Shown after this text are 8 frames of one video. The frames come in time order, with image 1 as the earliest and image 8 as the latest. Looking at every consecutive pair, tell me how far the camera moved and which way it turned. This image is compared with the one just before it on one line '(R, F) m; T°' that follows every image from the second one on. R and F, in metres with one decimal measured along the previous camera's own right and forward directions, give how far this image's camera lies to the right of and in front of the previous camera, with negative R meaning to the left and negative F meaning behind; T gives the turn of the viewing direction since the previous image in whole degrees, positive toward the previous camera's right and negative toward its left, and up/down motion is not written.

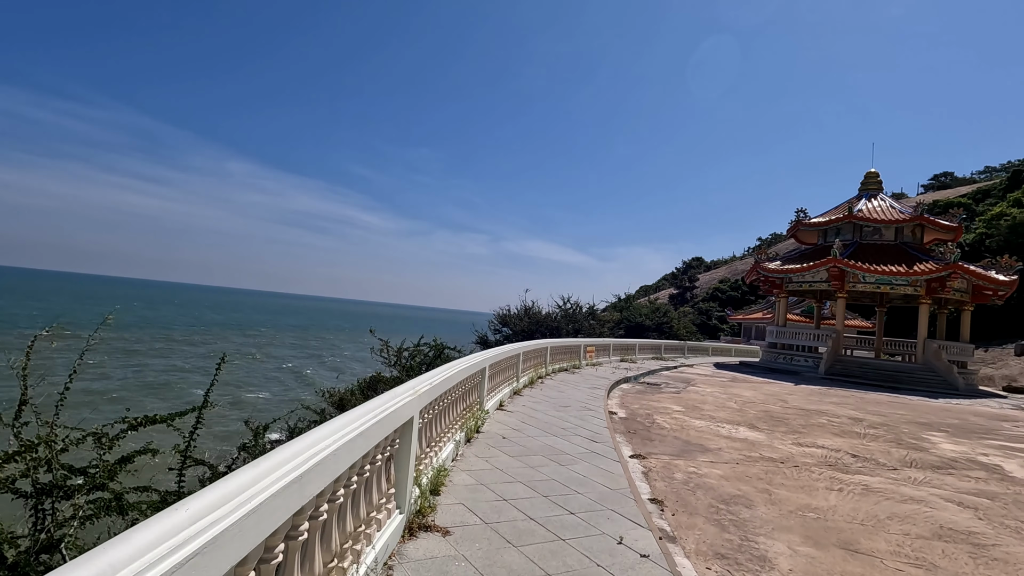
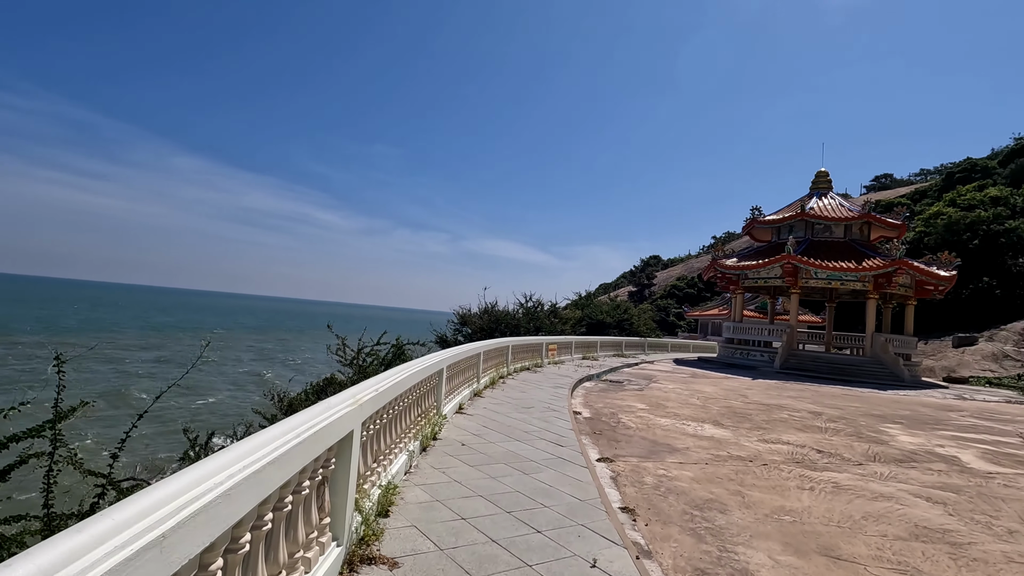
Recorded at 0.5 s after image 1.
(0.0, +0.4) m; +4°
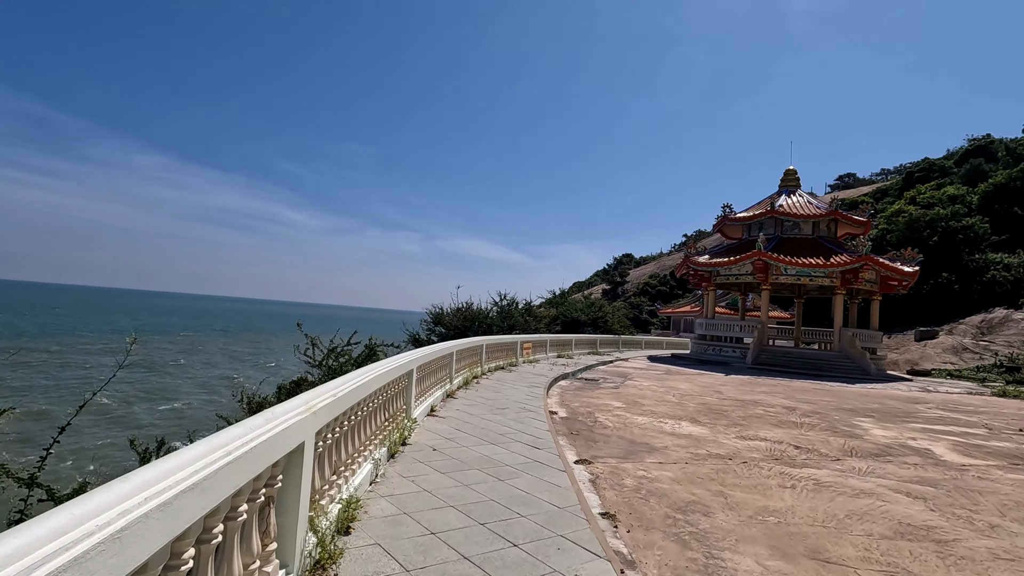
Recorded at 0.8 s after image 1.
(0.0, +0.3) m; +3°
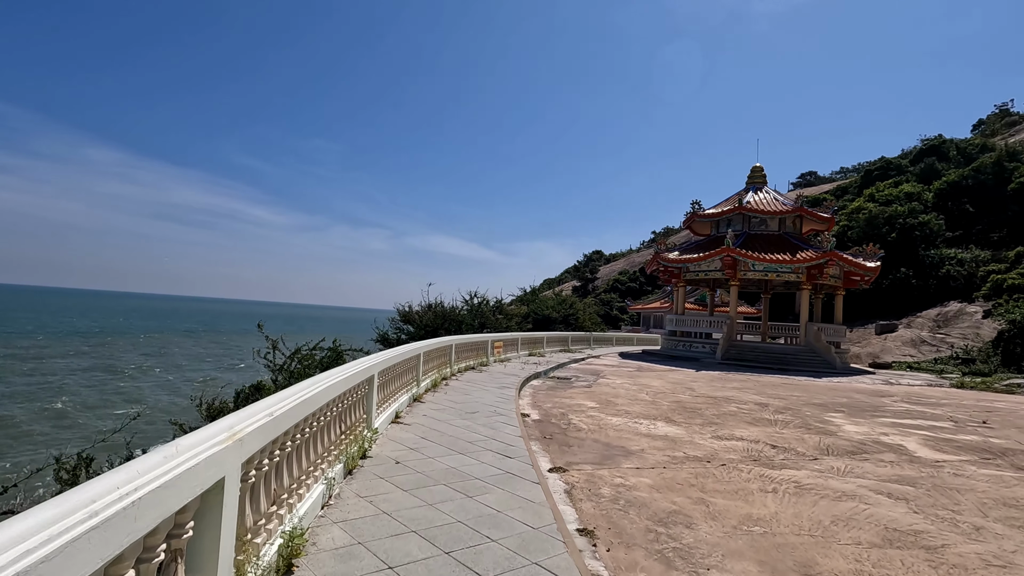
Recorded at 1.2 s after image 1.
(0.0, +0.3) m; +3°
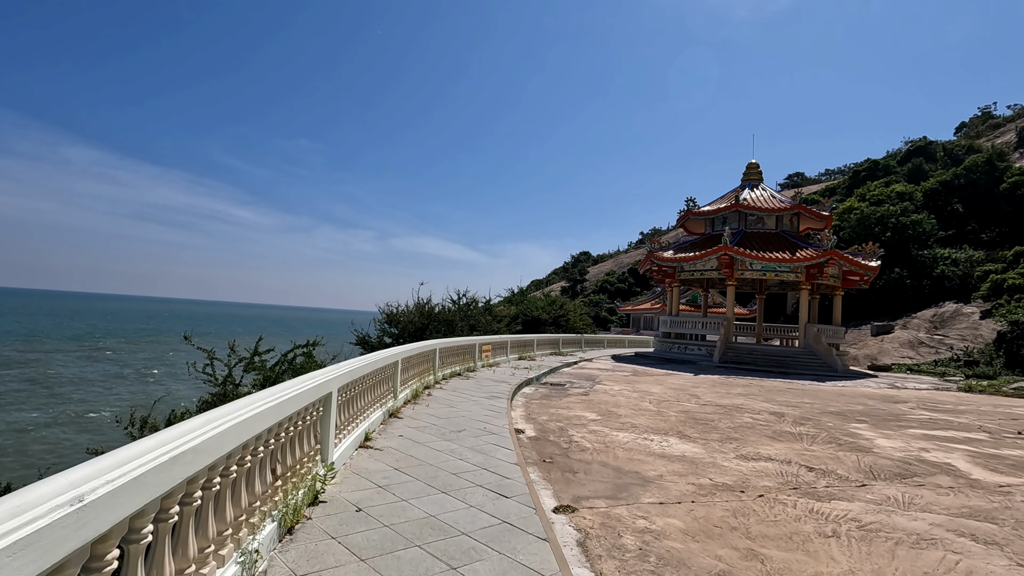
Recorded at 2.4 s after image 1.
(-0.1, +1.1) m; +1°
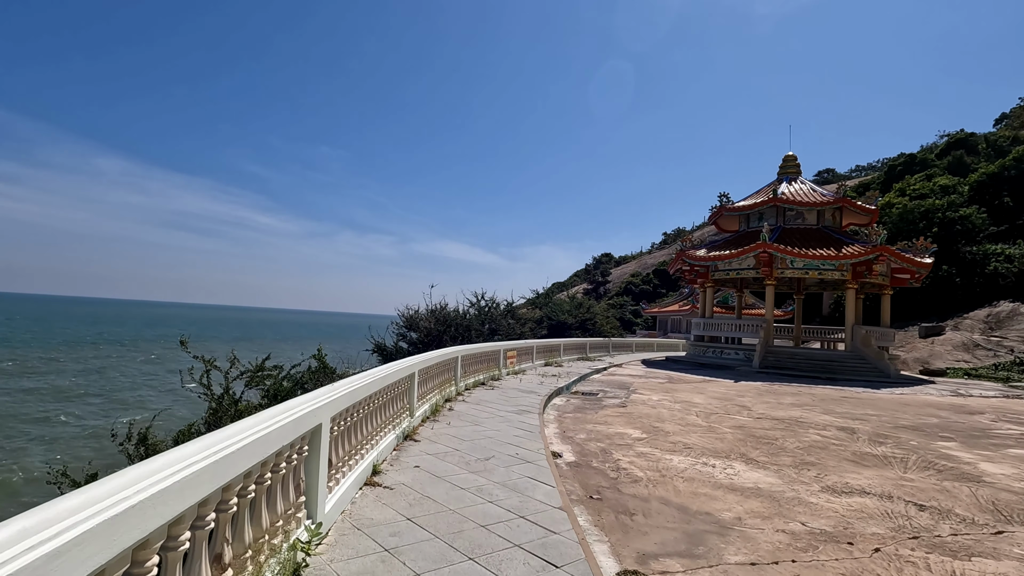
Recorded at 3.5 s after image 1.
(-0.2, +1.0) m; -2°
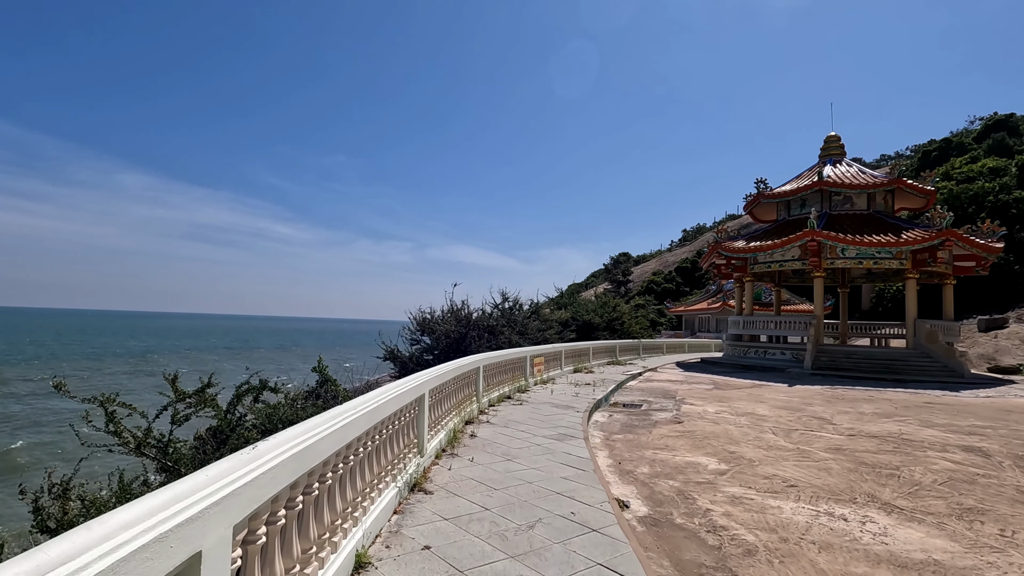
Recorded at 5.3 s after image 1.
(-0.2, +1.6) m; -2°
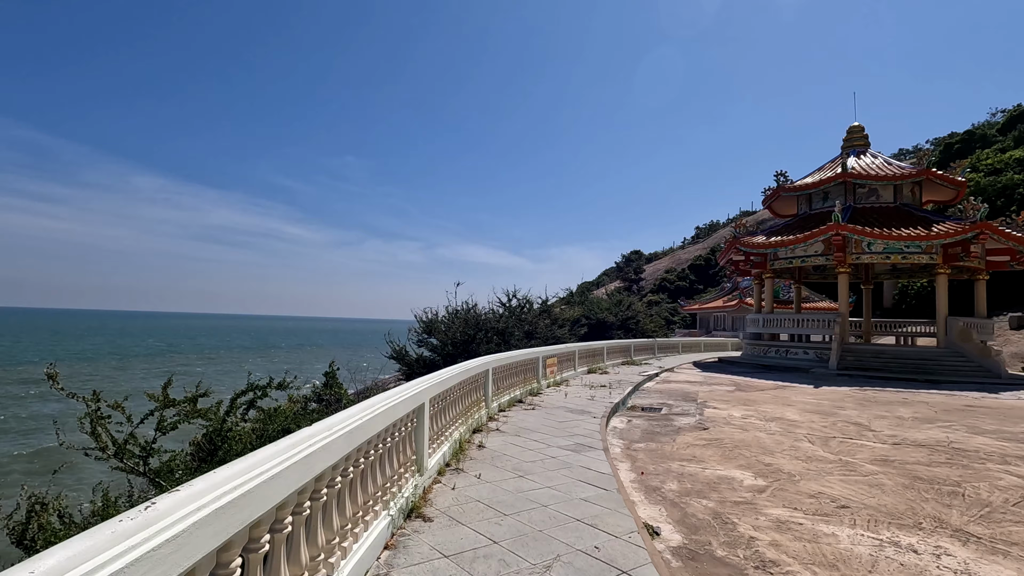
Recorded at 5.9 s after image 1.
(0.0, +0.6) m; -1°
